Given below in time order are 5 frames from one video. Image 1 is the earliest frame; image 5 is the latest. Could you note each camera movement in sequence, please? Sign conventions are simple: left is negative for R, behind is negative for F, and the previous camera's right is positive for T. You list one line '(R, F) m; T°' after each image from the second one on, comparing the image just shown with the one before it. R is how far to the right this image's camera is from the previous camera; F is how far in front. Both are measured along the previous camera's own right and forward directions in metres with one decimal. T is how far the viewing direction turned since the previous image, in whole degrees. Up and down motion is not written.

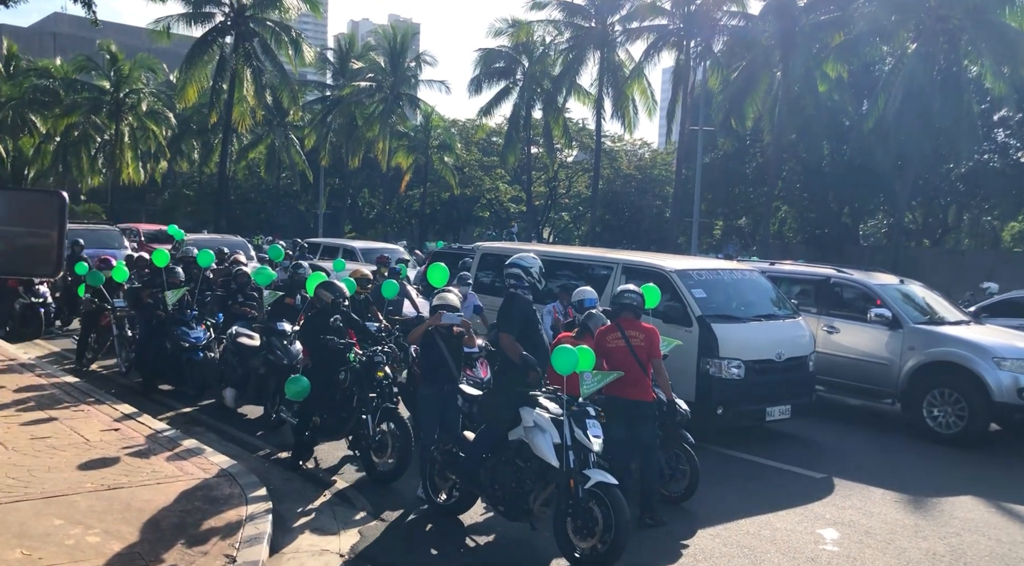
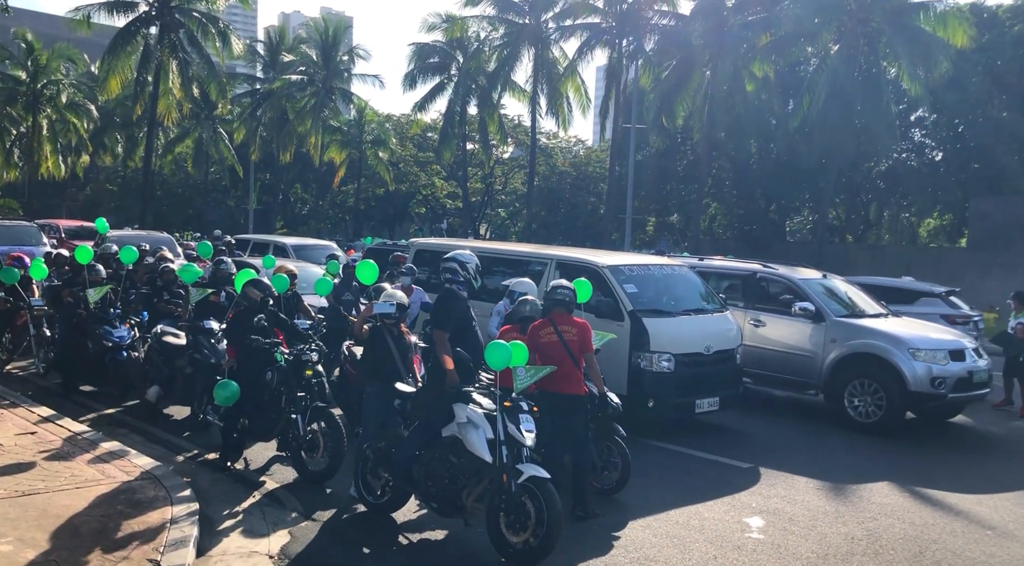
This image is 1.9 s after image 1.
(0.0, 0.0) m; +4°
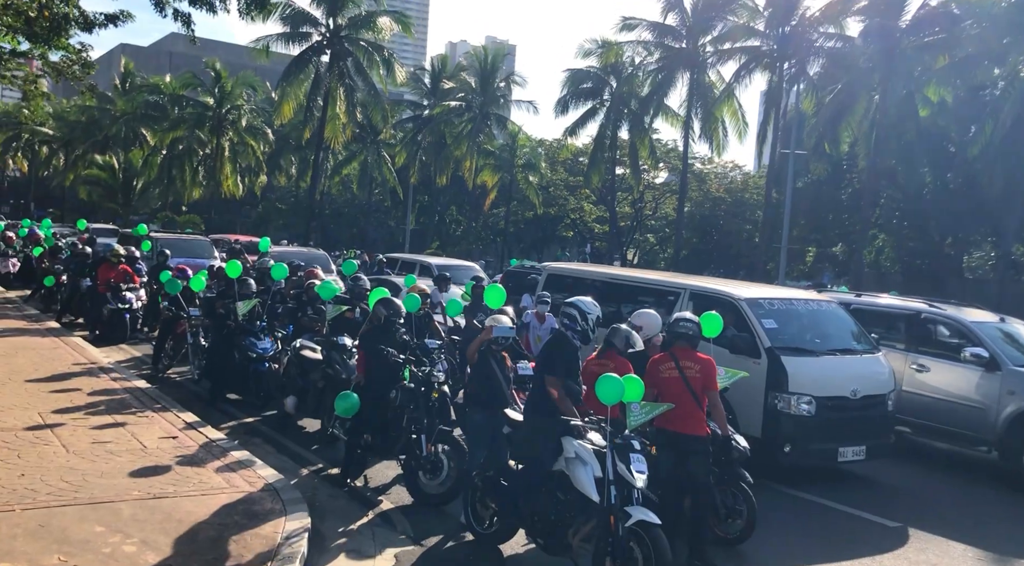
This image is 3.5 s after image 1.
(+0.2, +0.2) m; -10°
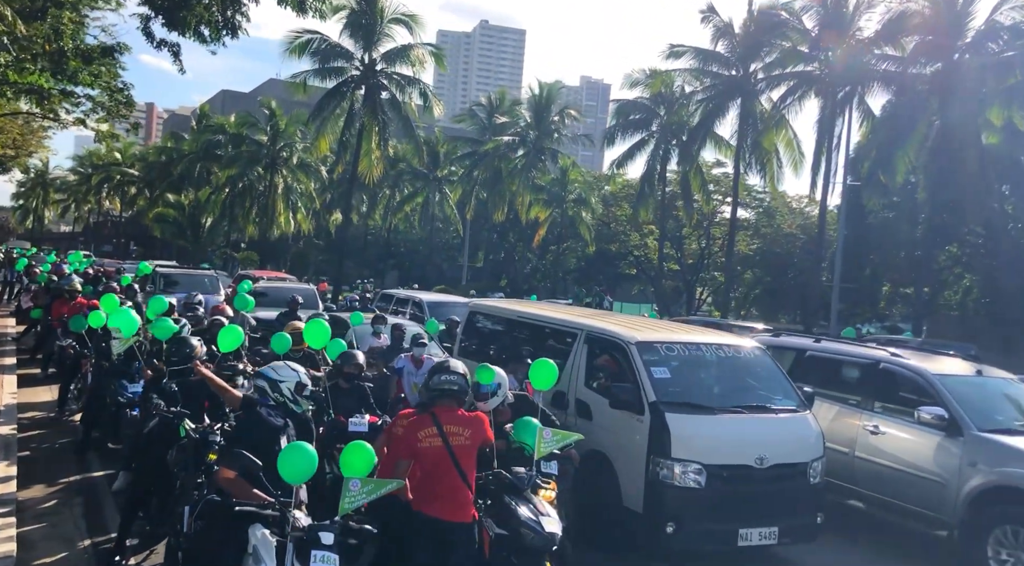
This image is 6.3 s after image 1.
(+2.1, +1.5) m; -6°
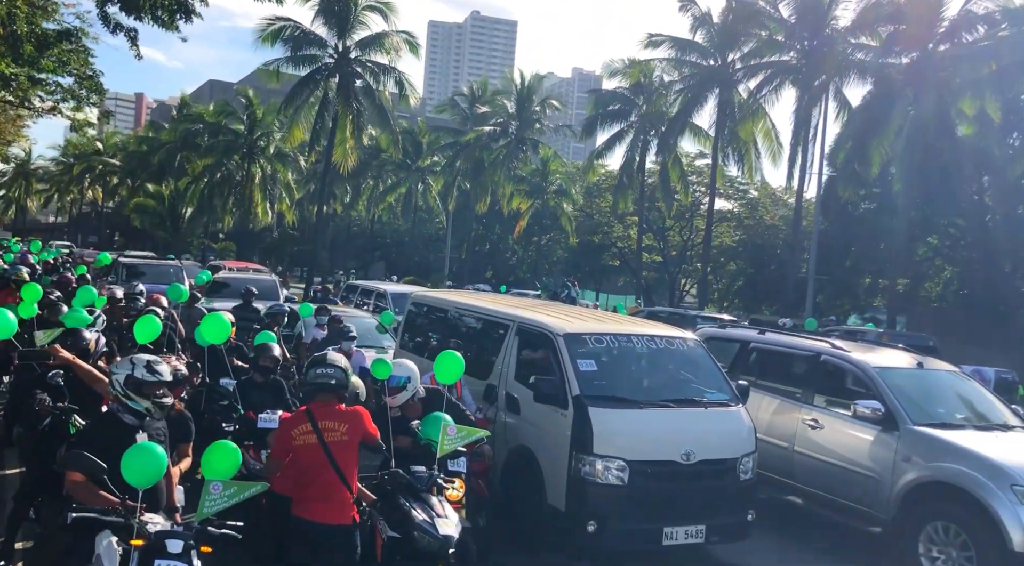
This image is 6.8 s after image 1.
(+0.5, +0.3) m; +1°
